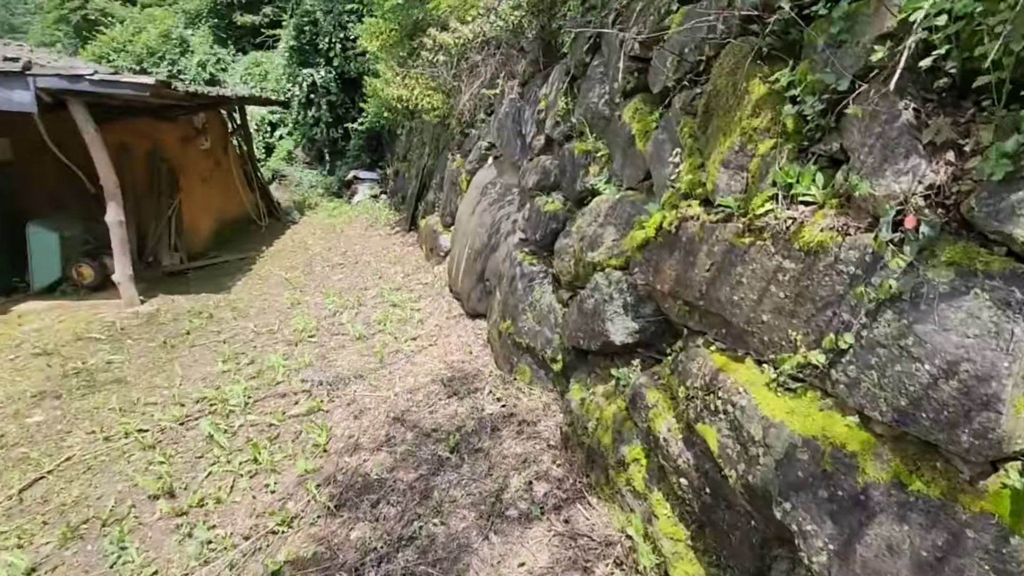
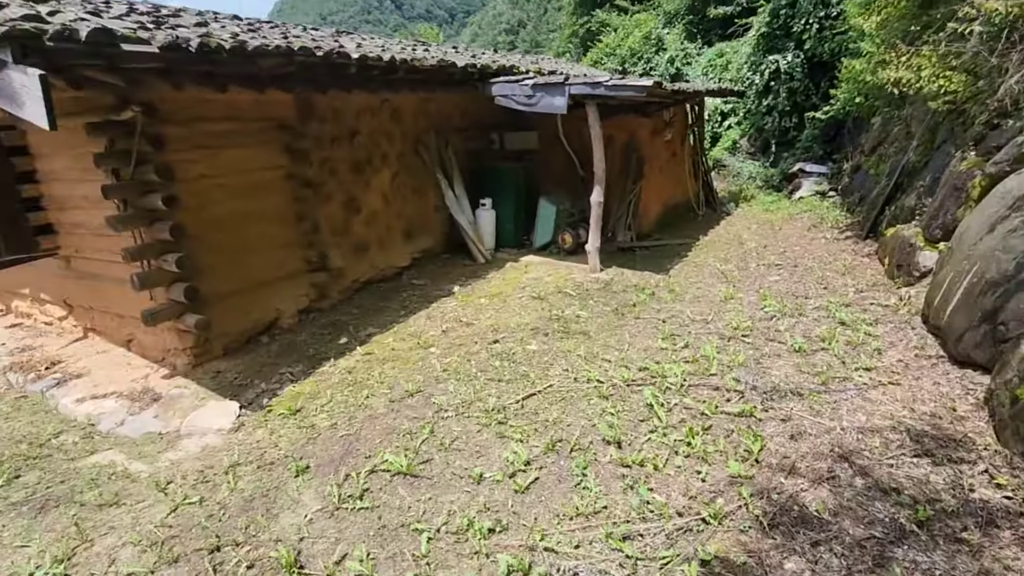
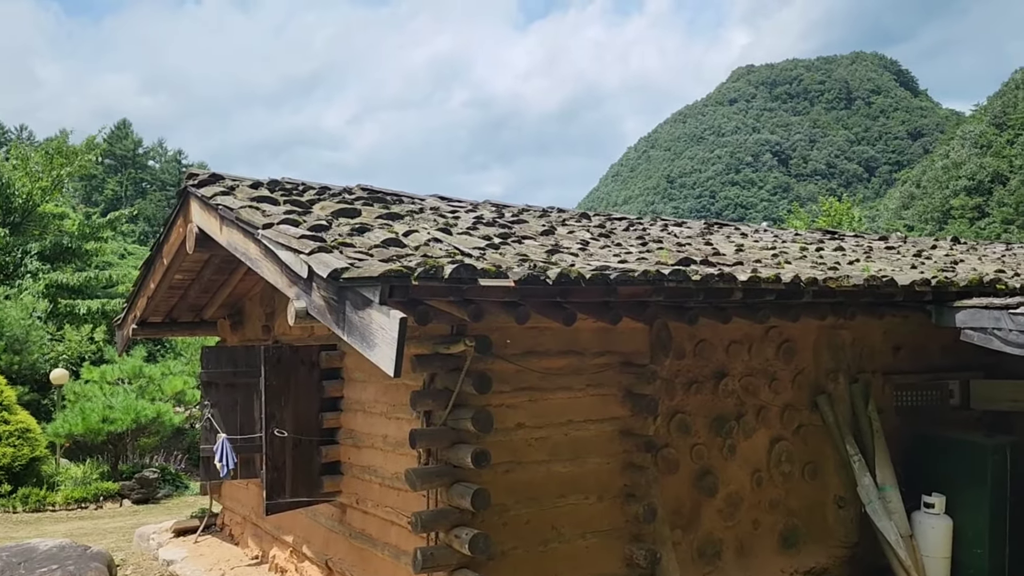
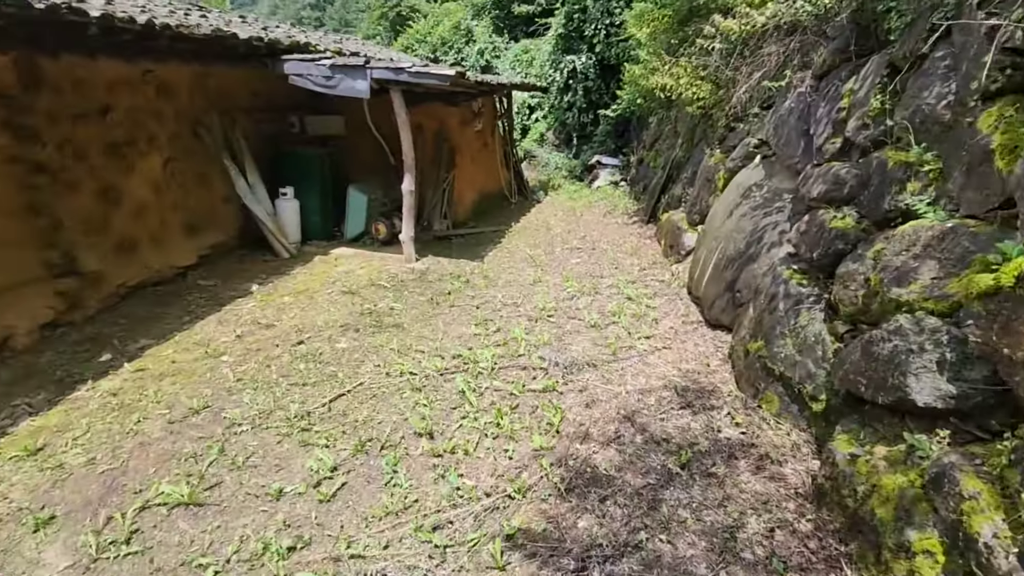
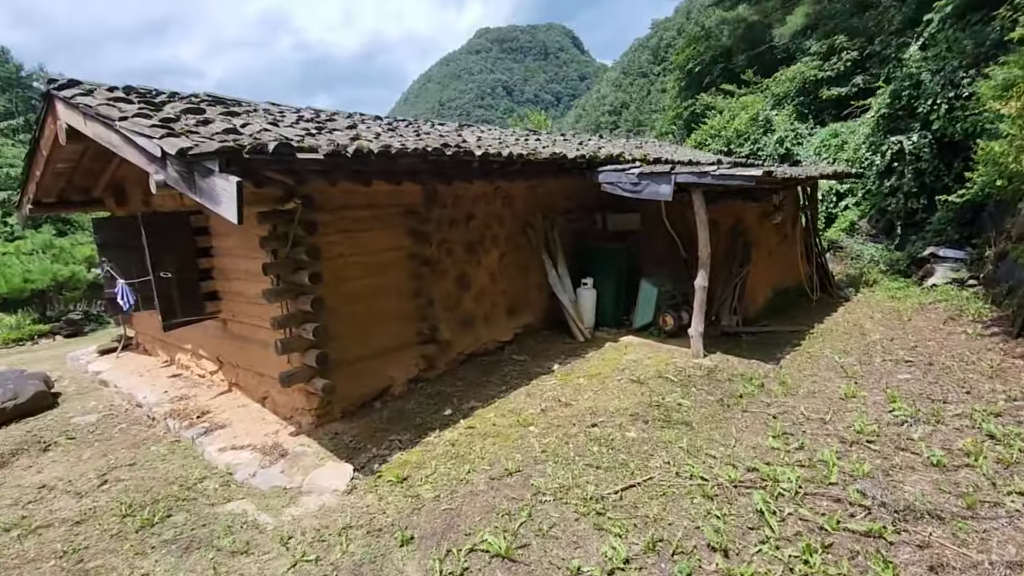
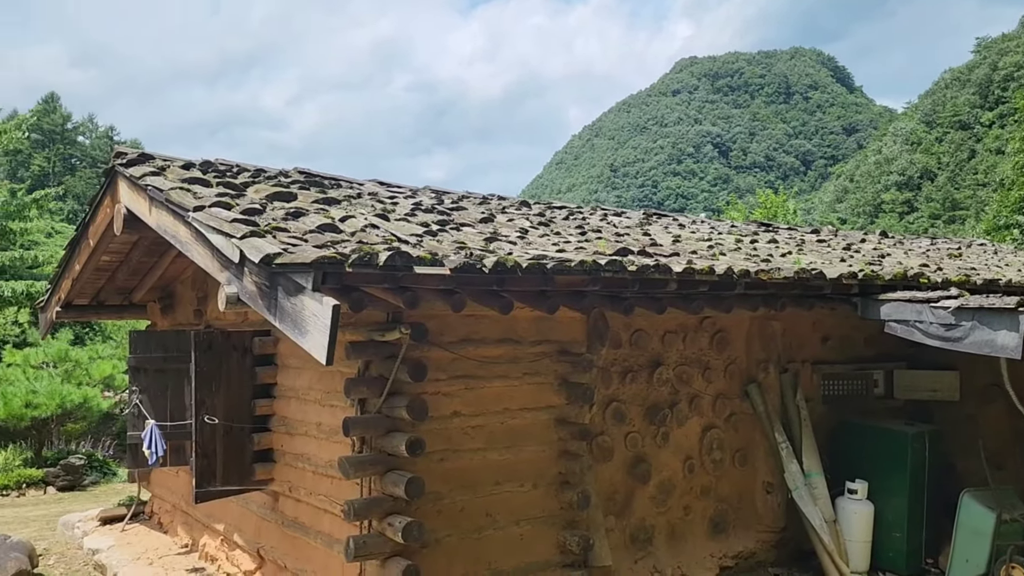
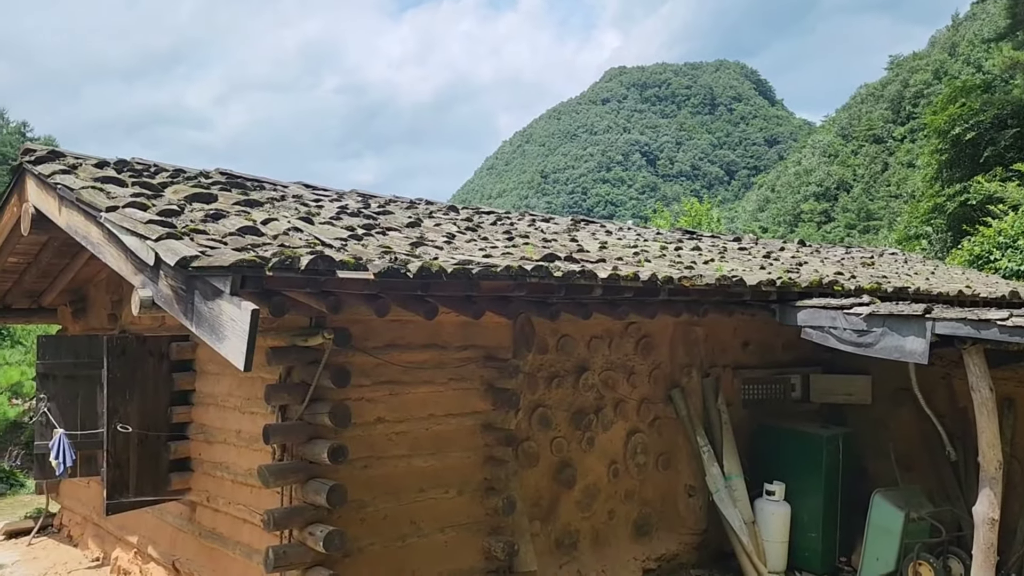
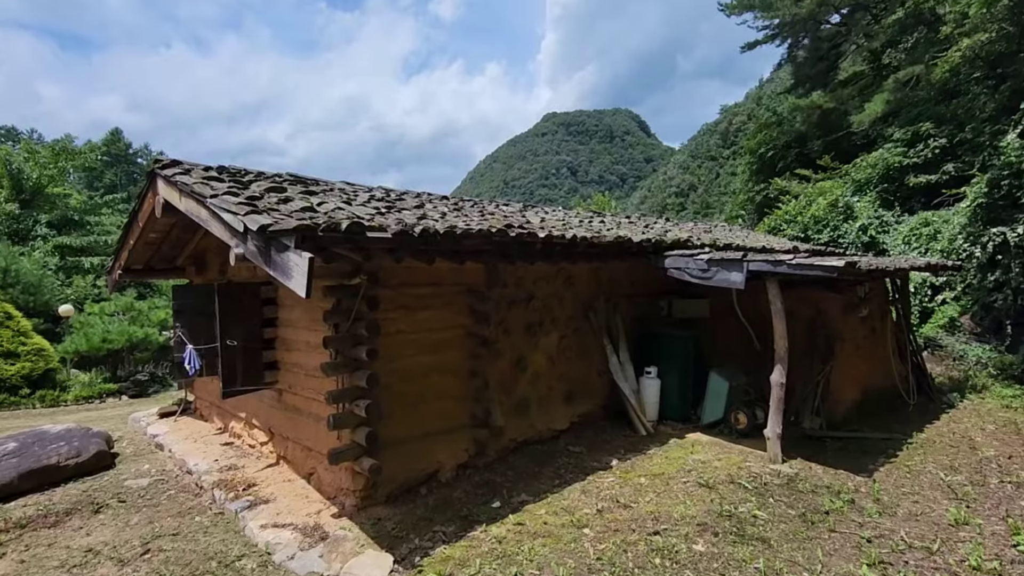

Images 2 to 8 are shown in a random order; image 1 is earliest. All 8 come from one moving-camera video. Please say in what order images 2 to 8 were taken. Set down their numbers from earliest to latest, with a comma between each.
4, 2, 5, 8, 7, 6, 3
